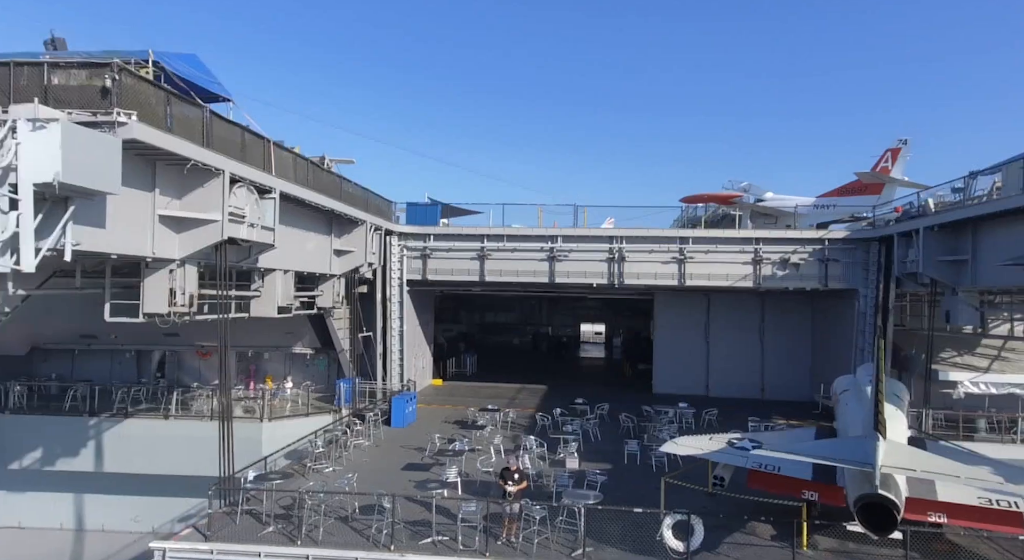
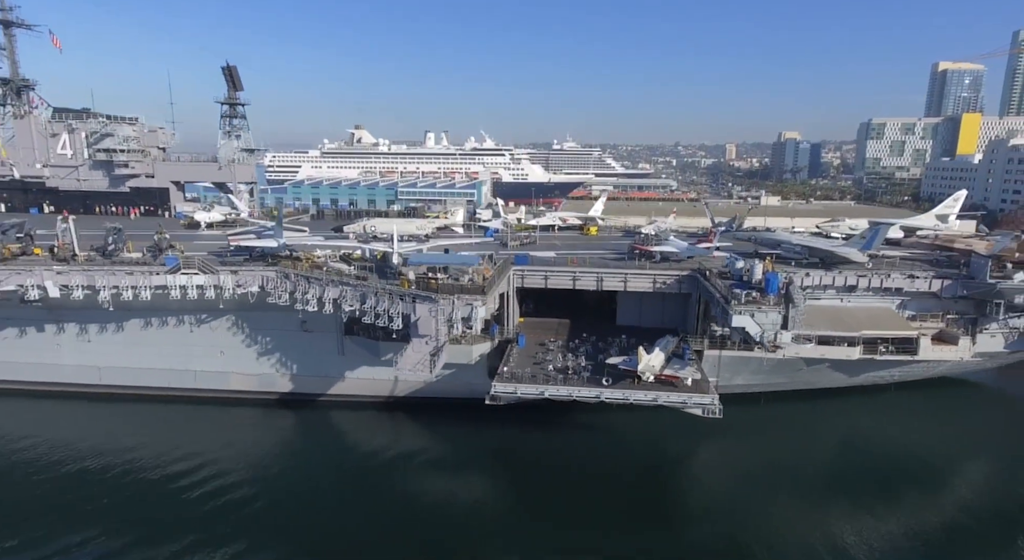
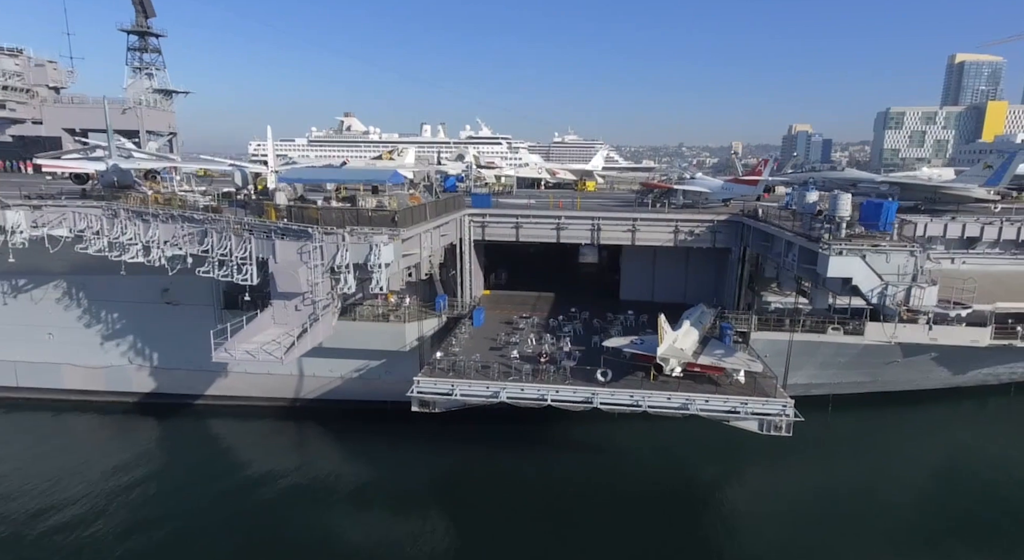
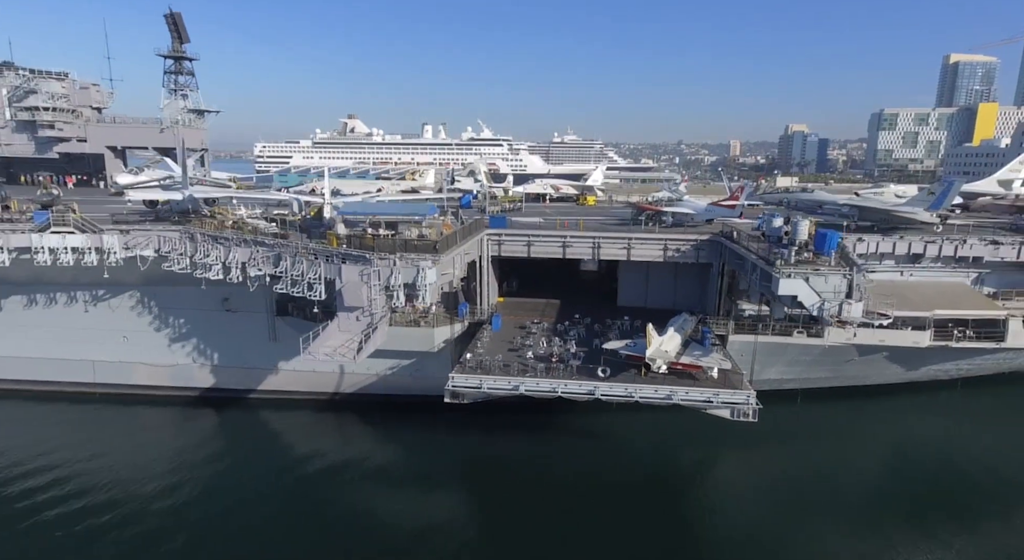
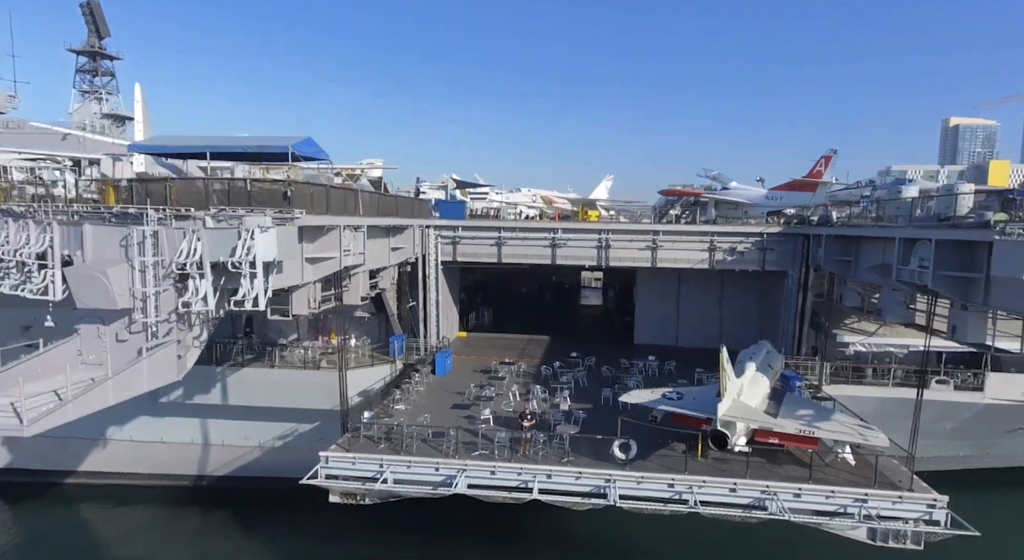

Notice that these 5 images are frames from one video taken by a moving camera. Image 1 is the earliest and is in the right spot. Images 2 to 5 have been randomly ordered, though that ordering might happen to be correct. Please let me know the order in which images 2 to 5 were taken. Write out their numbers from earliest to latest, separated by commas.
5, 3, 4, 2
